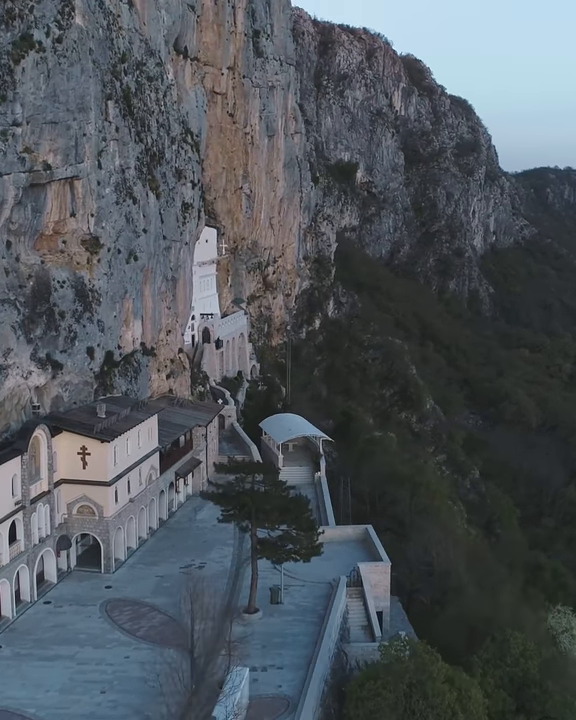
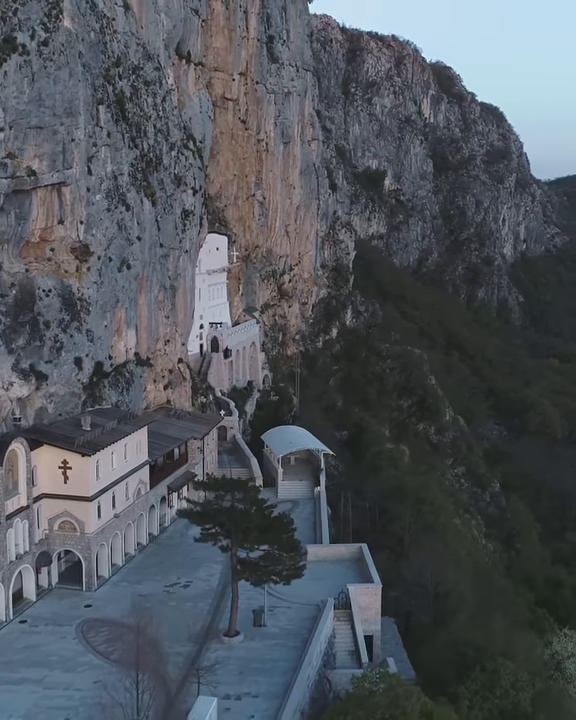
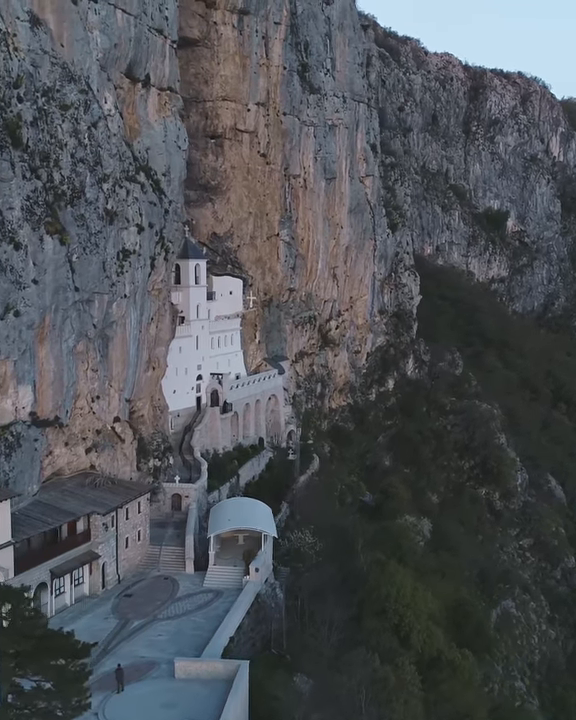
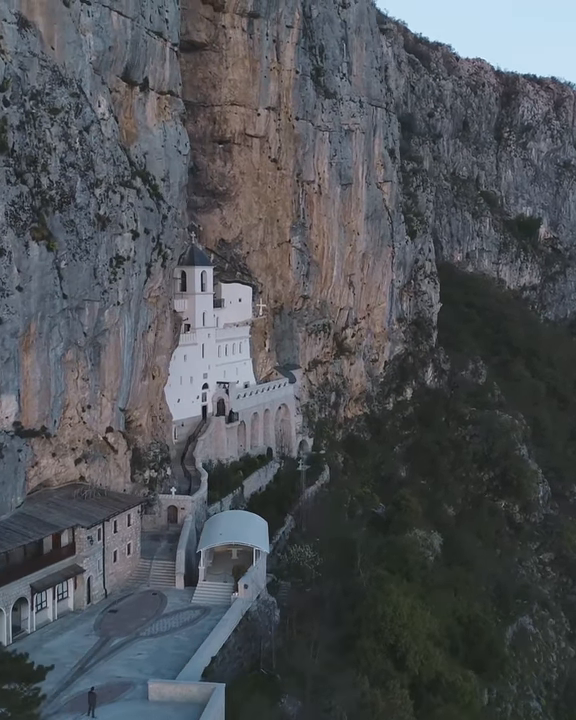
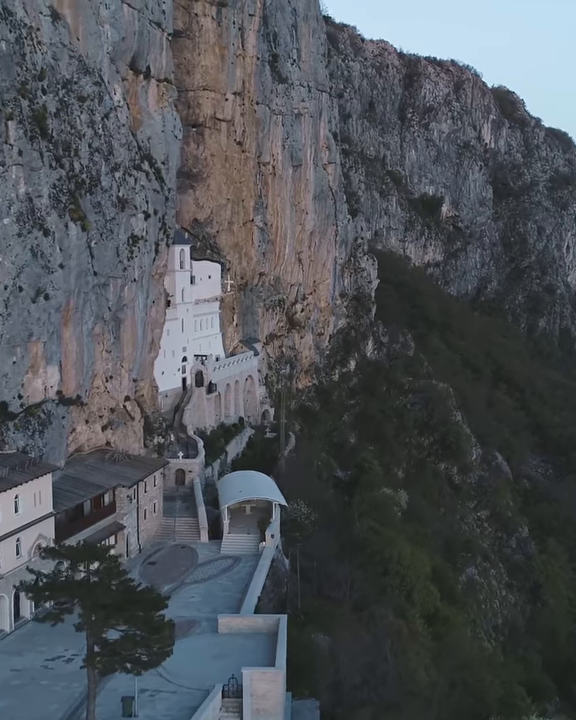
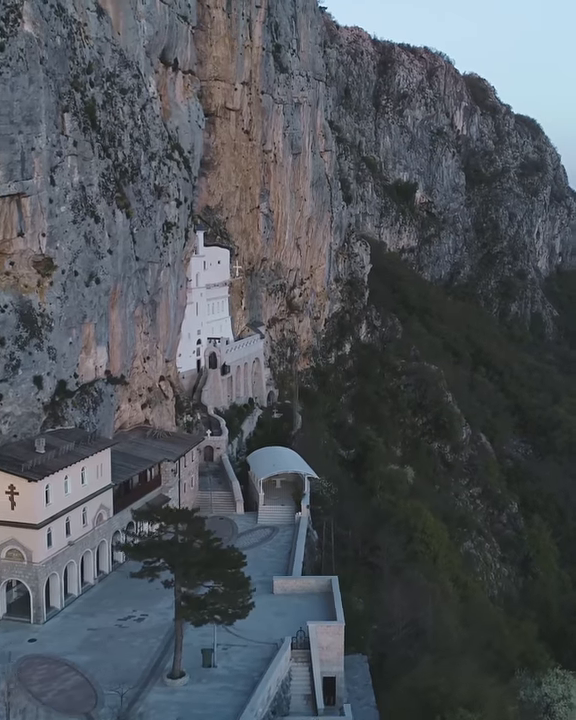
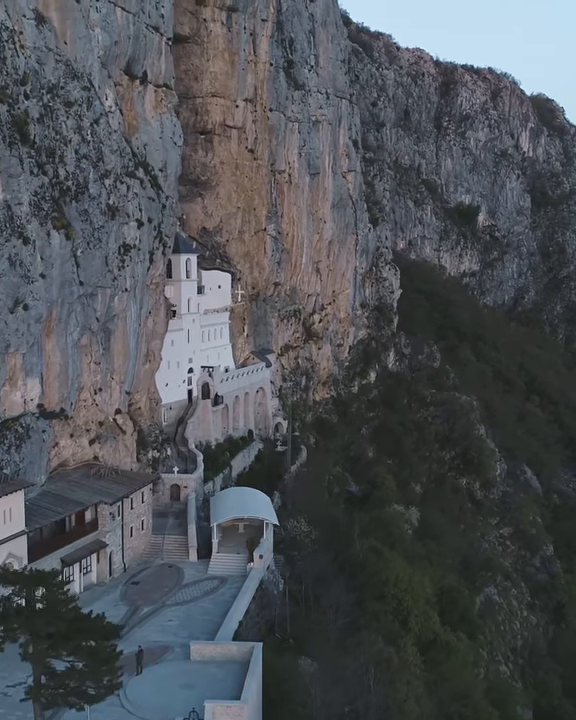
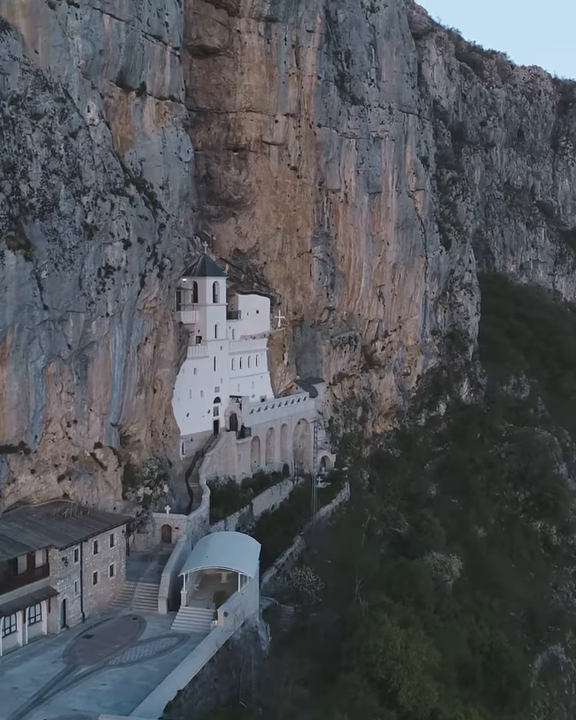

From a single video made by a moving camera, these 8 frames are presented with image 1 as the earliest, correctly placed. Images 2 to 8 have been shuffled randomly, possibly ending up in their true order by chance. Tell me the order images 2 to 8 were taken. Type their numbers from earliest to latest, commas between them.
2, 6, 5, 7, 3, 4, 8
